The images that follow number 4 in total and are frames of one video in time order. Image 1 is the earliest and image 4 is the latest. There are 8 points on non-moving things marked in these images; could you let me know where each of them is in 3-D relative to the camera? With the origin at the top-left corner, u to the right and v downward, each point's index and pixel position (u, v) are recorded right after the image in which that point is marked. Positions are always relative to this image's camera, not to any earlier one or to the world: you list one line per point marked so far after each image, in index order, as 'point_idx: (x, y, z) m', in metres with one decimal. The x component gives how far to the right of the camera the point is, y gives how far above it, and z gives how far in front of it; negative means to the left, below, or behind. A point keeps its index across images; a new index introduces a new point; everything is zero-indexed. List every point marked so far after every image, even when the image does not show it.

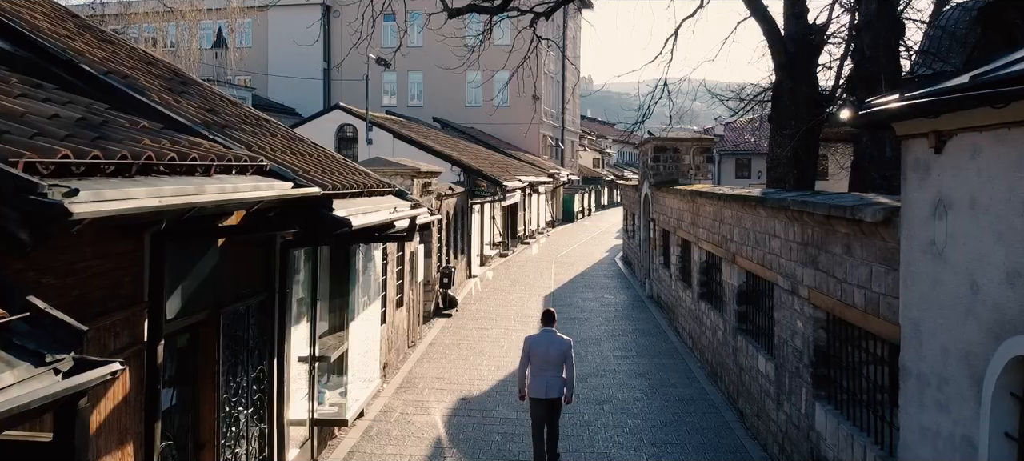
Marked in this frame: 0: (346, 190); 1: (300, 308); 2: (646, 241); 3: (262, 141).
0: (-1.2, +0.3, +5.5) m
1: (-1.9, -0.7, +7.3) m
2: (+3.2, -0.3, +19.1) m
3: (-1.7, +0.6, +5.2) m
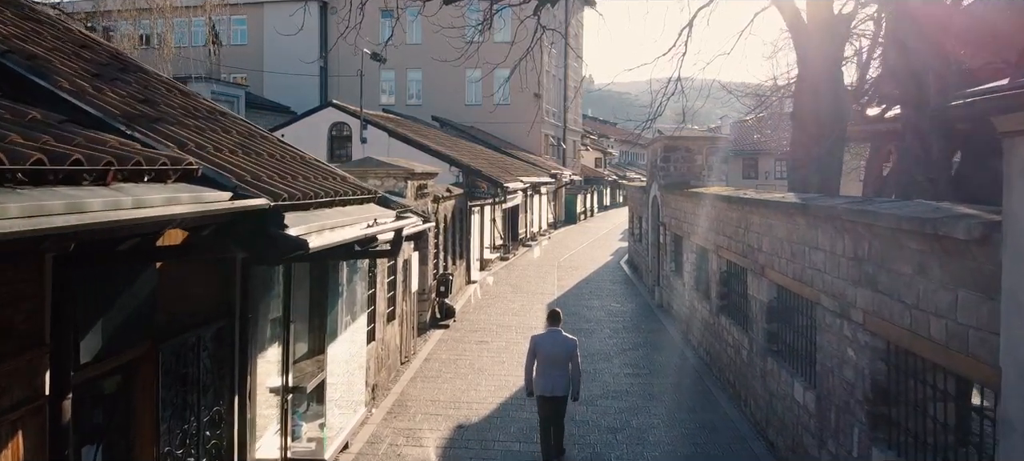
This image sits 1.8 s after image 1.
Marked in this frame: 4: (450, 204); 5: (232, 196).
0: (-1.2, +0.2, +4.5) m
1: (-1.9, -0.8, +6.3) m
2: (+3.2, -0.4, +18.1) m
3: (-1.7, +0.5, +4.3) m
4: (-1.3, +0.6, +16.7) m
5: (-1.2, +0.1, +3.4) m
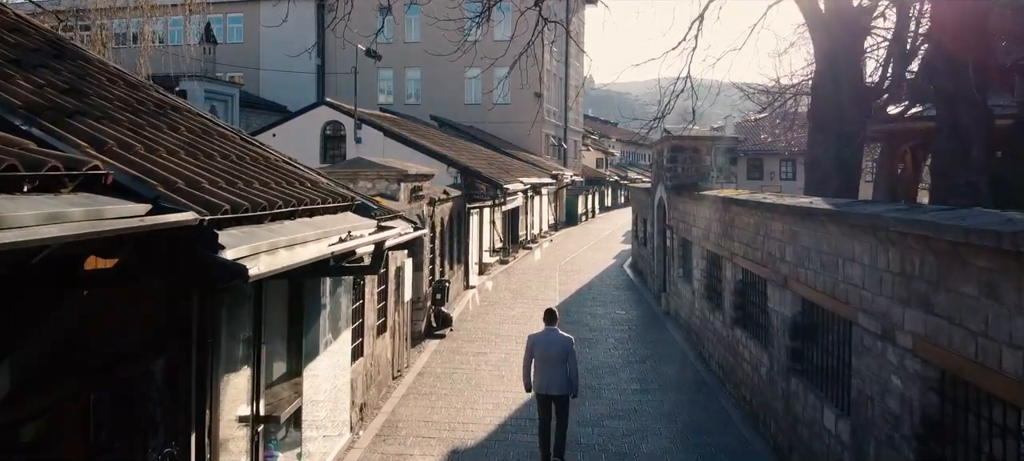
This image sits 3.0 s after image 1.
0: (-1.2, +0.1, +3.8) m
1: (-1.9, -0.9, +5.6) m
2: (+3.2, -0.4, +17.4) m
3: (-1.7, +0.4, +3.6) m
4: (-1.3, +0.5, +16.0) m
5: (-1.2, +0.1, +2.7) m
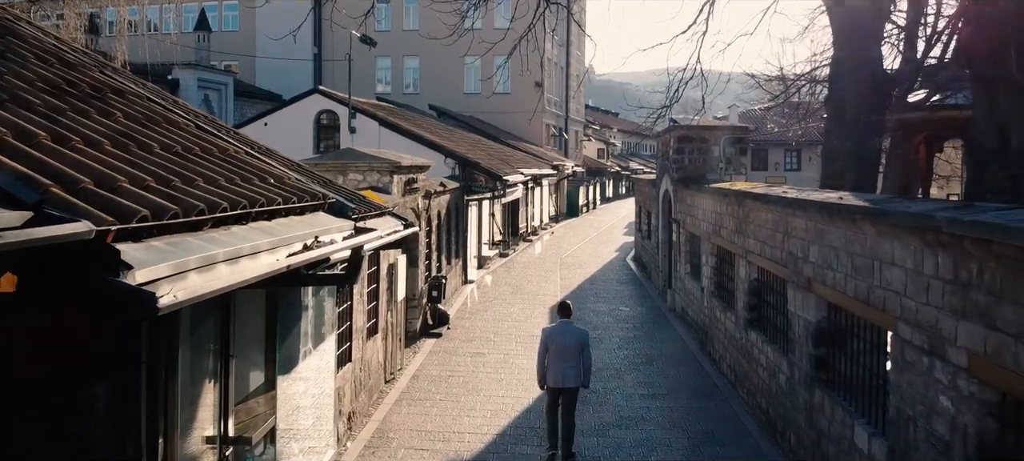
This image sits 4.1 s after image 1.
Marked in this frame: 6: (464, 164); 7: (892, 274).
0: (-1.2, +0.1, +3.2) m
1: (-1.9, -0.9, +5.0) m
2: (+3.2, -0.3, +16.8) m
3: (-1.7, +0.4, +2.9) m
4: (-1.3, +0.6, +15.3) m
5: (-1.2, 0.0, +2.1) m
6: (-1.1, +1.6, +18.7) m
7: (+2.5, -0.3, +5.2) m
